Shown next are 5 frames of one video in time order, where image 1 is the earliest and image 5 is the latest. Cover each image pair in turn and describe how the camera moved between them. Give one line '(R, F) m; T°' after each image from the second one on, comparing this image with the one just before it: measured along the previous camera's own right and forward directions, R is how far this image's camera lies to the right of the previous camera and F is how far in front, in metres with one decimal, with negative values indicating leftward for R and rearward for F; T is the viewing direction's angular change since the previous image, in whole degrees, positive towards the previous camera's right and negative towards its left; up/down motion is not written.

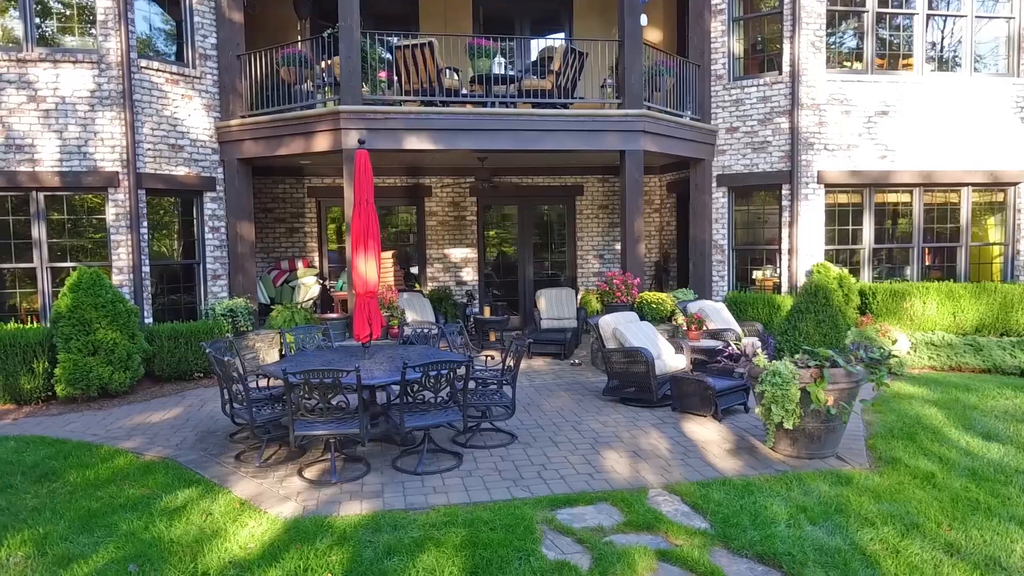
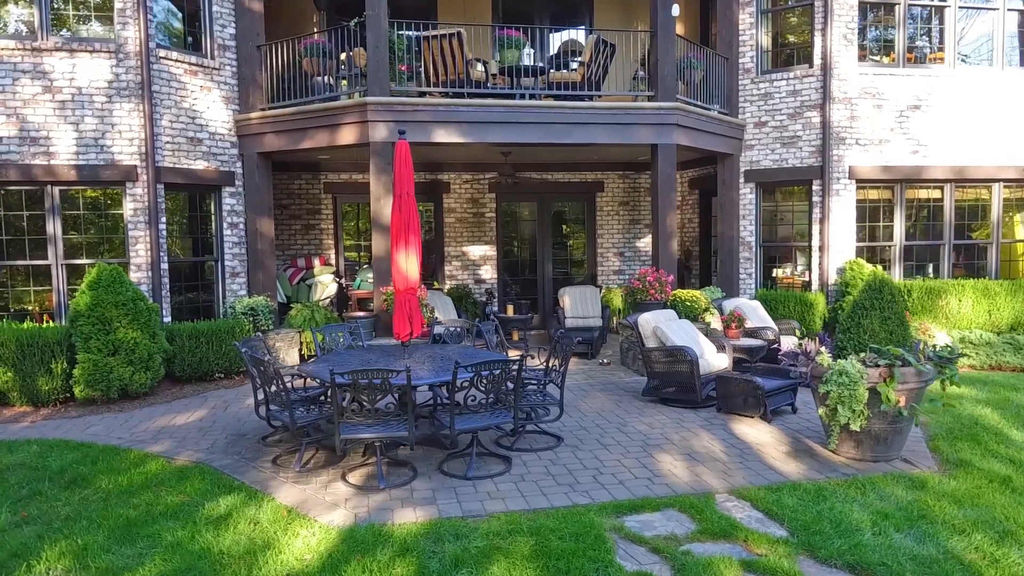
(-0.4, +0.2) m; 0°
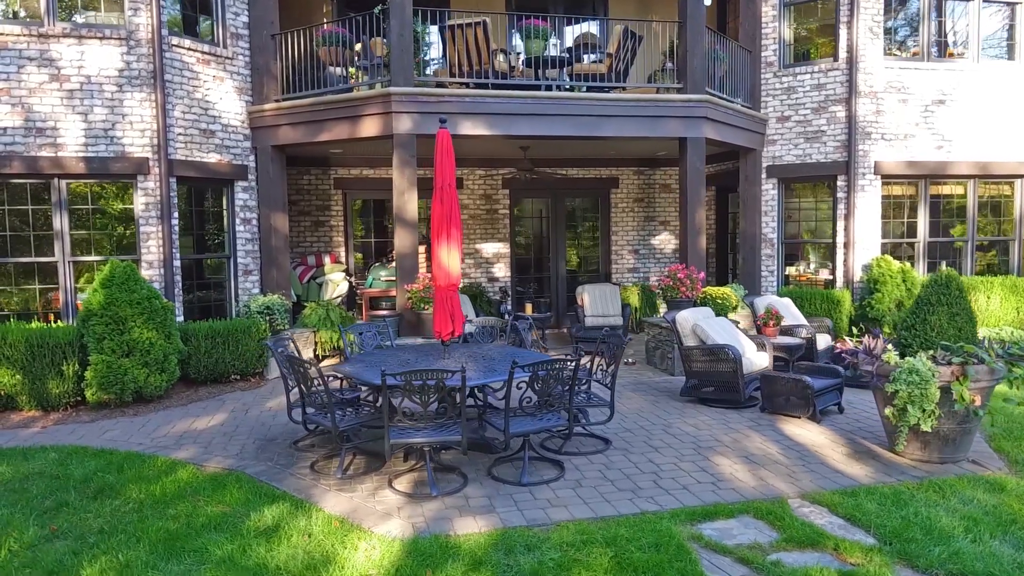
(-0.5, +0.3) m; +1°
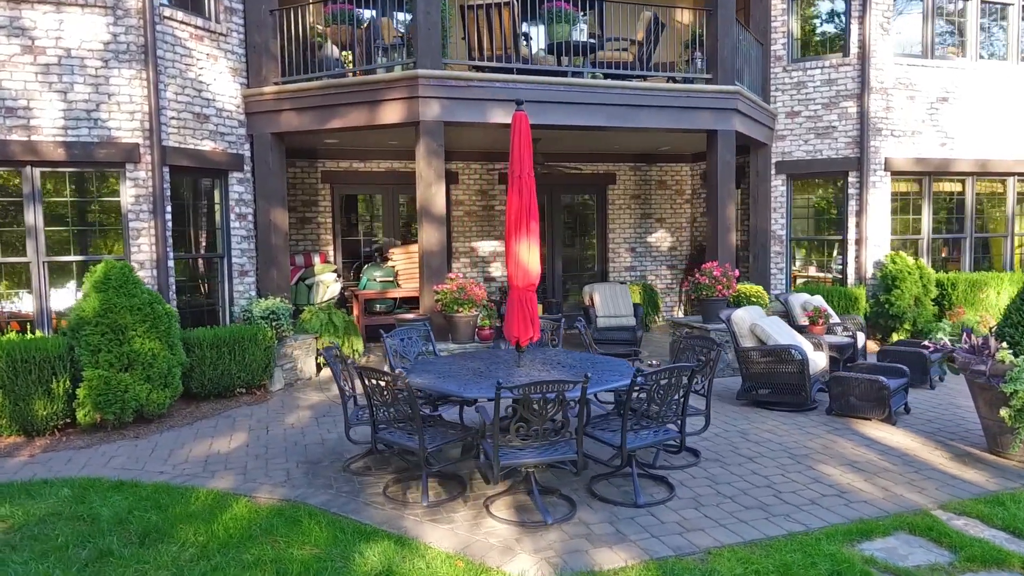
(-1.2, +0.6) m; +6°
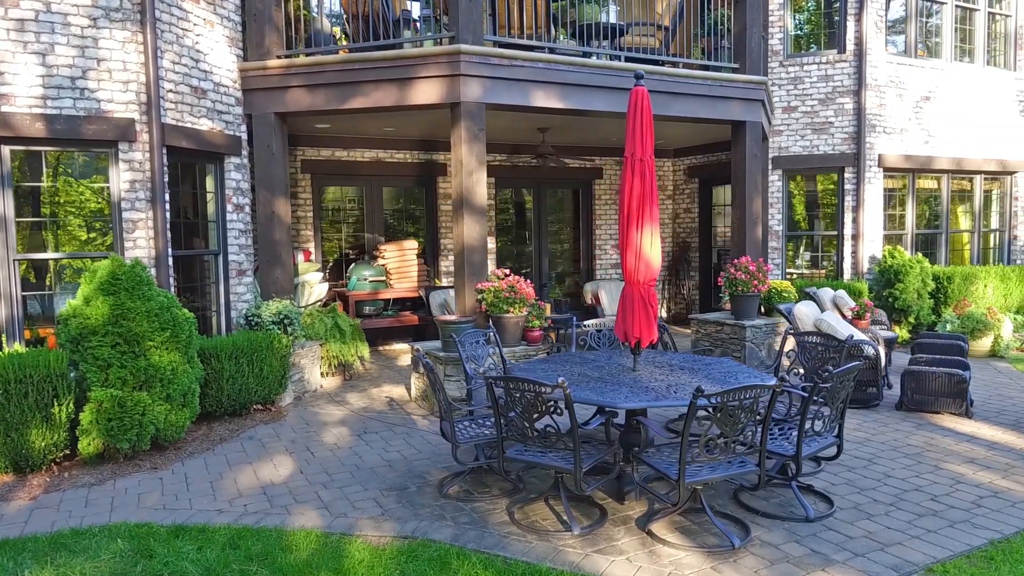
(-1.4, +0.7) m; +8°
